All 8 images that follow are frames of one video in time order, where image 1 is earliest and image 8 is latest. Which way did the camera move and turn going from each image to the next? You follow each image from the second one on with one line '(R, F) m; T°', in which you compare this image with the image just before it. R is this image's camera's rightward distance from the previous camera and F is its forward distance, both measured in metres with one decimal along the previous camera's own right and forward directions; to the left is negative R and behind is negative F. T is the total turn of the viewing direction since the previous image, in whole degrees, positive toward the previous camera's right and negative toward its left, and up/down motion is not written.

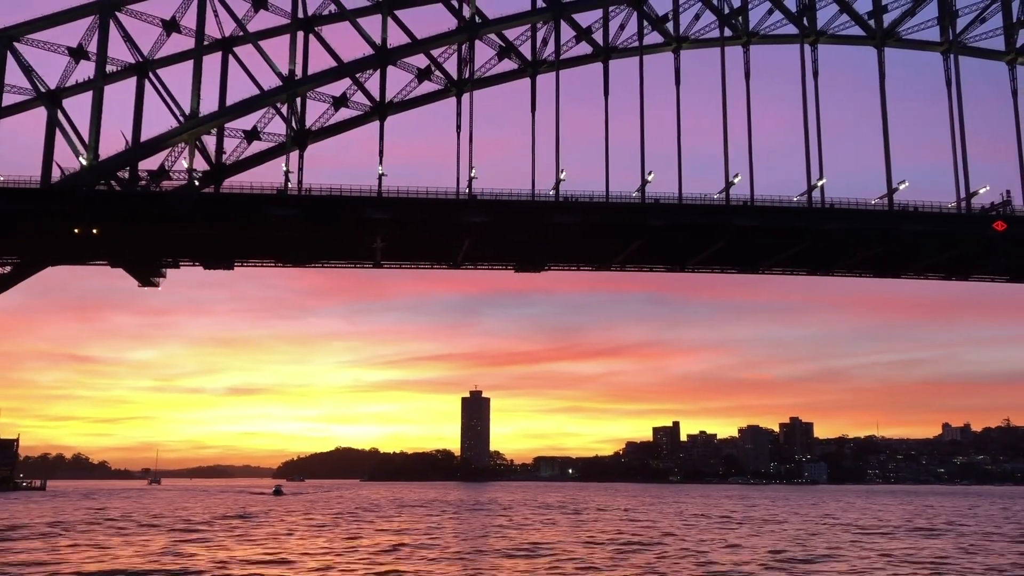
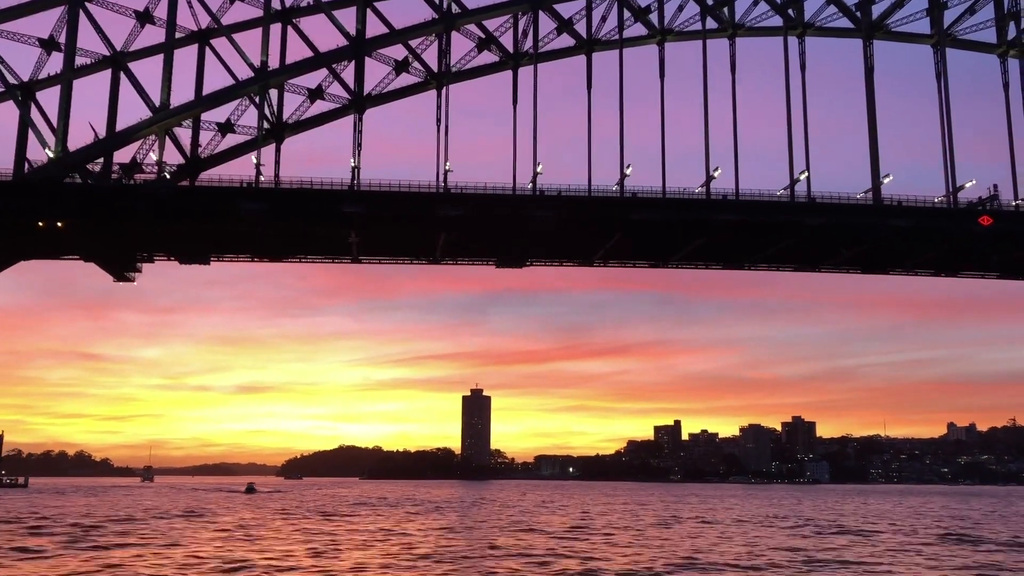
(+1.4, +0.7) m; 0°
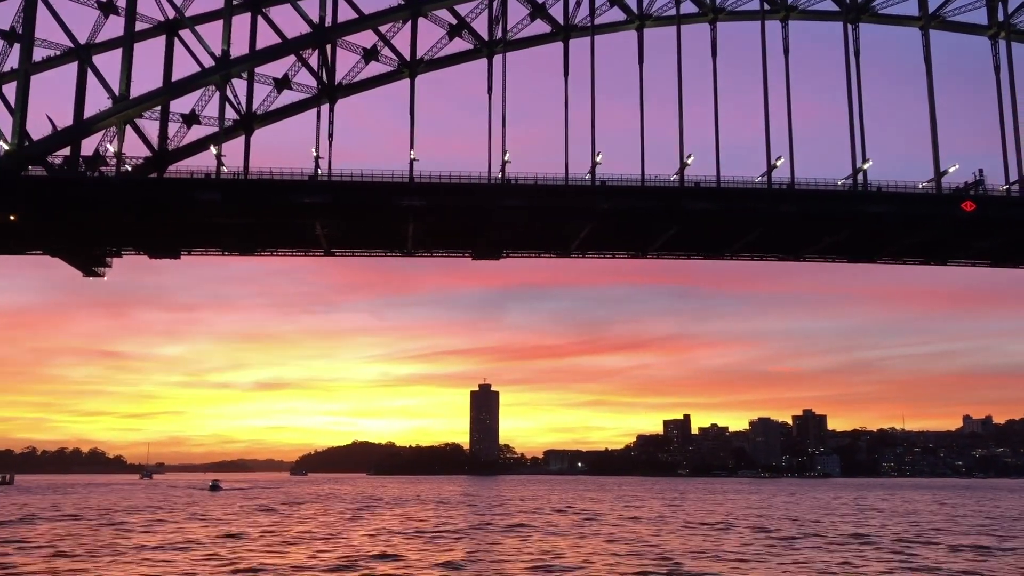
(+2.1, +1.0) m; -1°
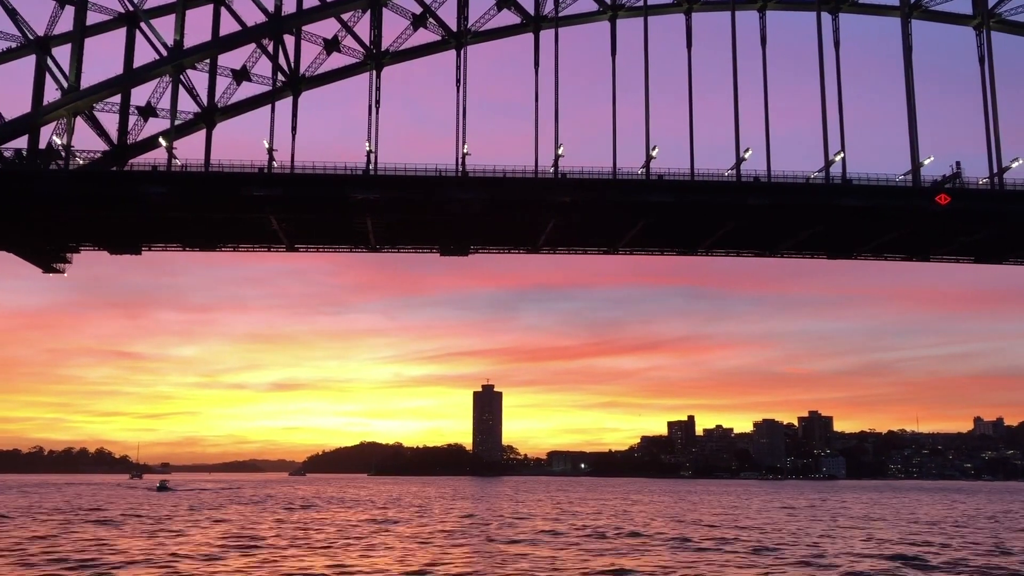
(+2.3, +1.2) m; -1°
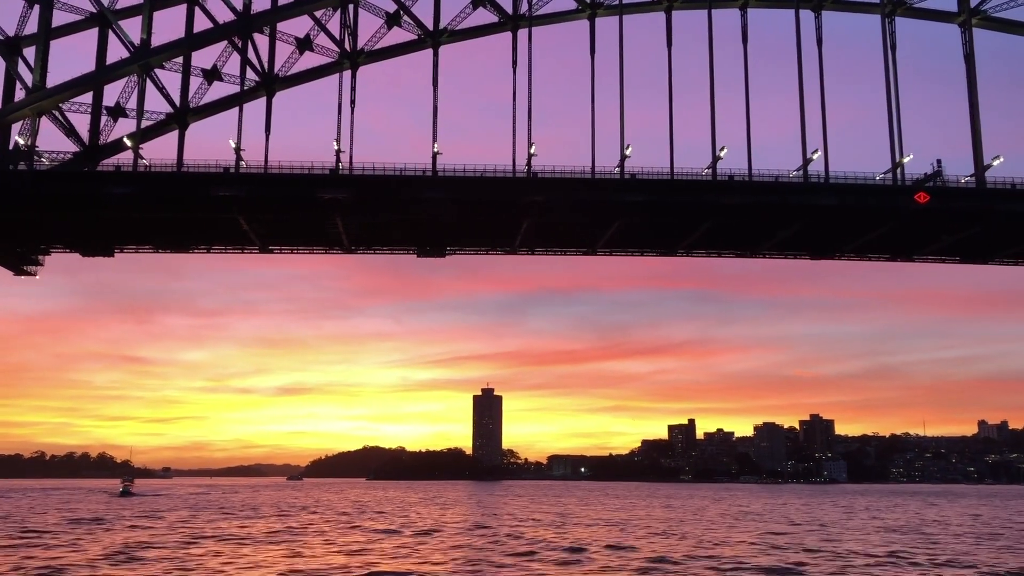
(+1.5, +0.7) m; 0°
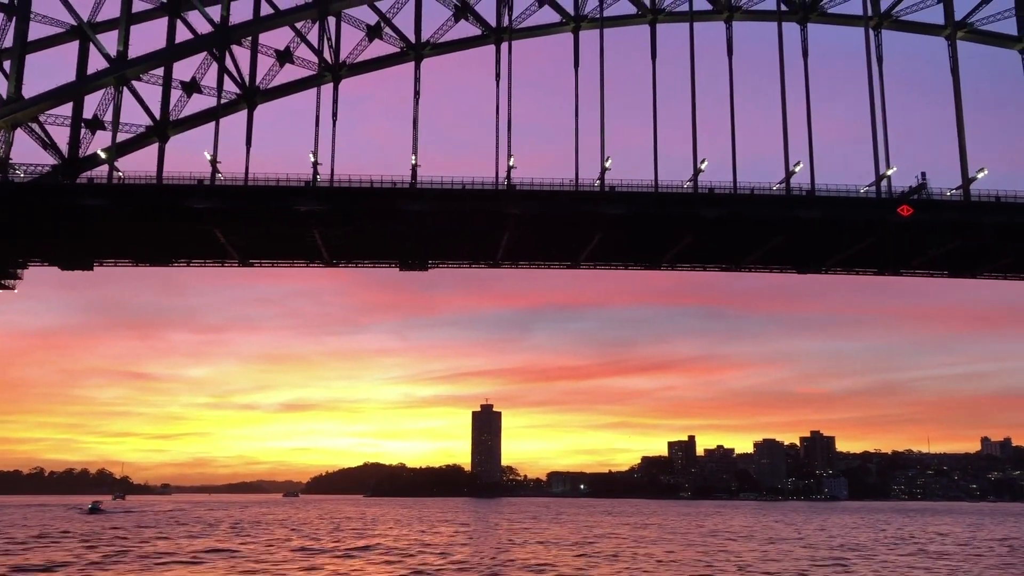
(+1.1, +0.5) m; 0°
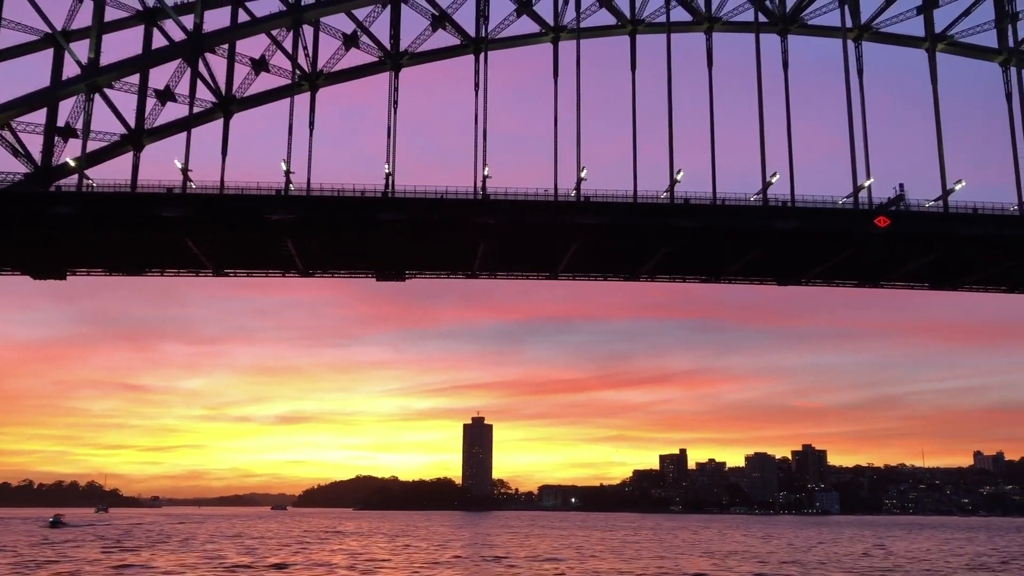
(+0.9, +0.4) m; 0°
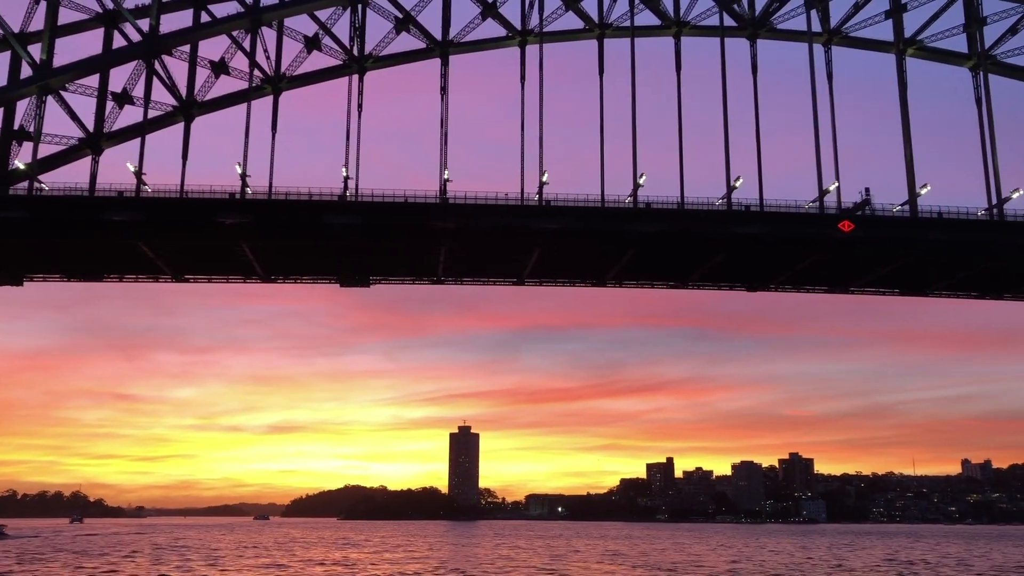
(+1.3, +0.6) m; 0°
